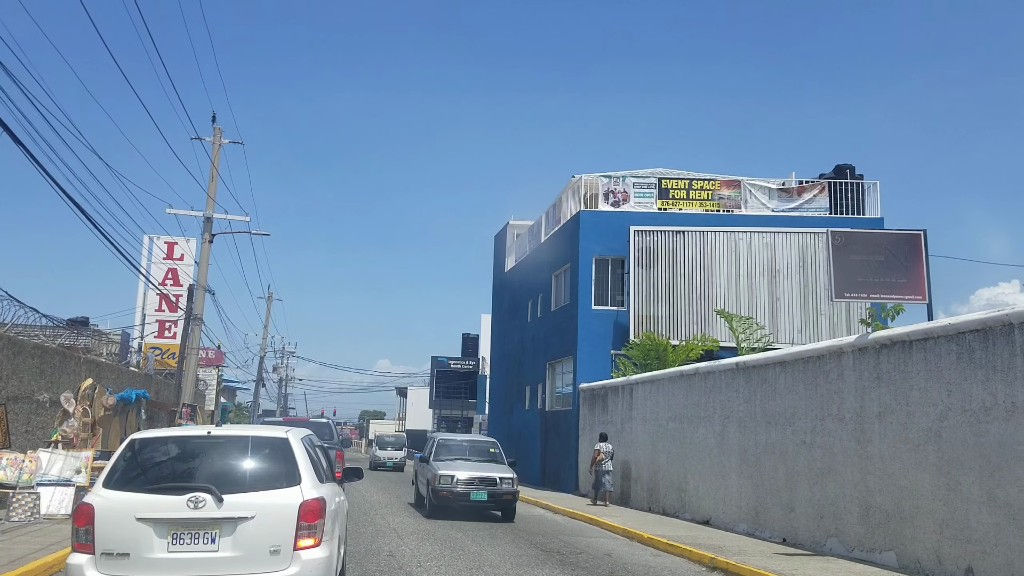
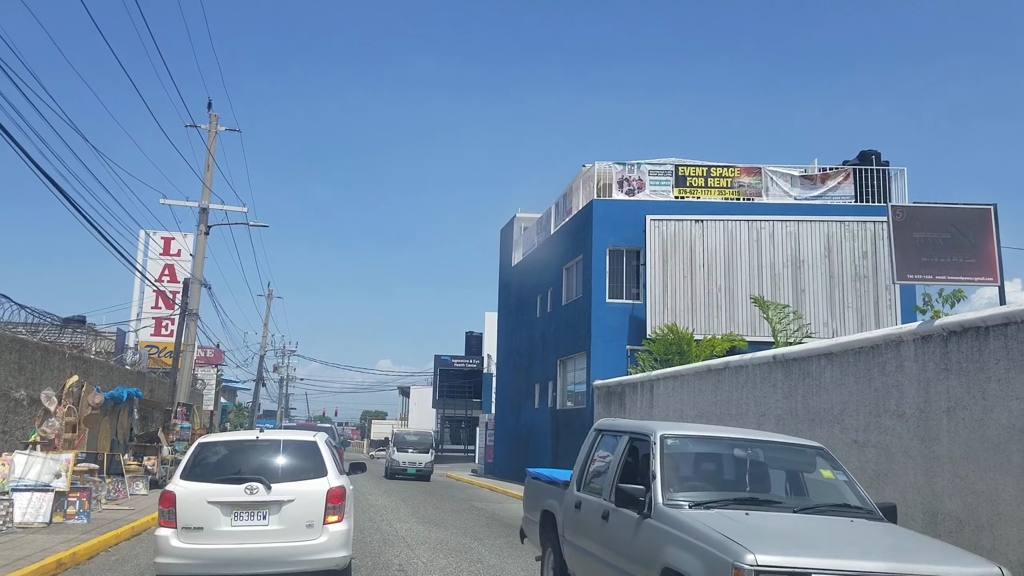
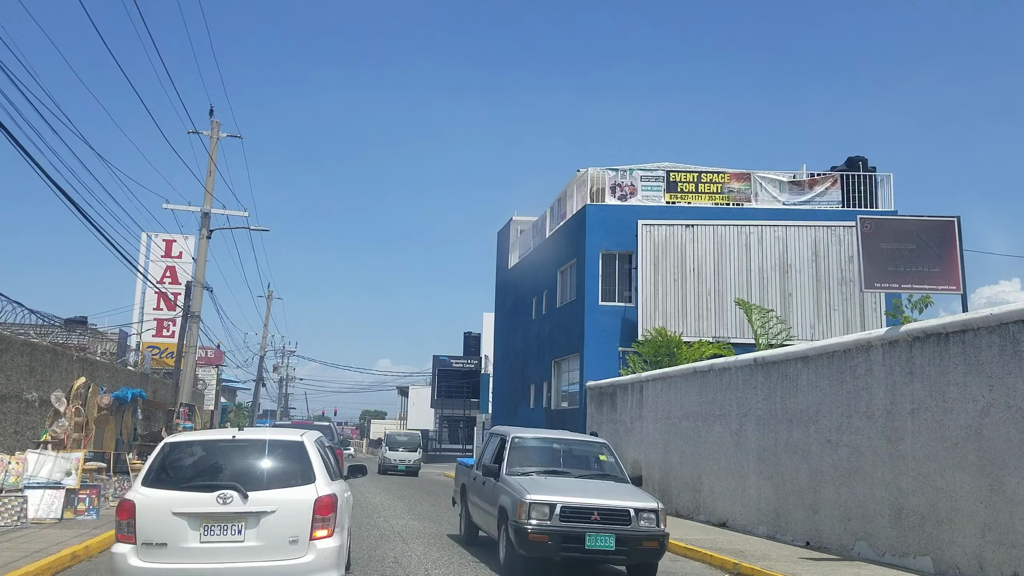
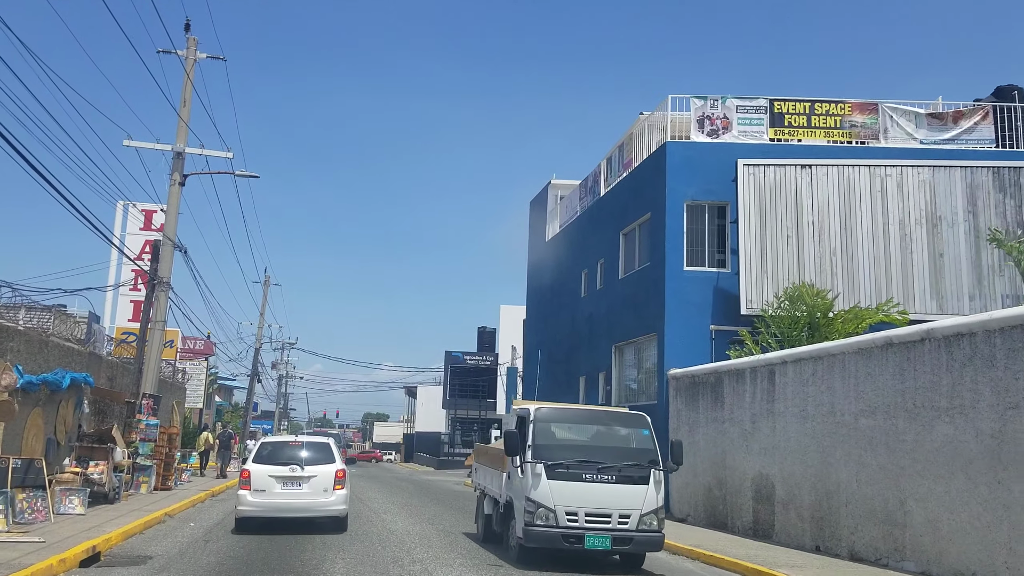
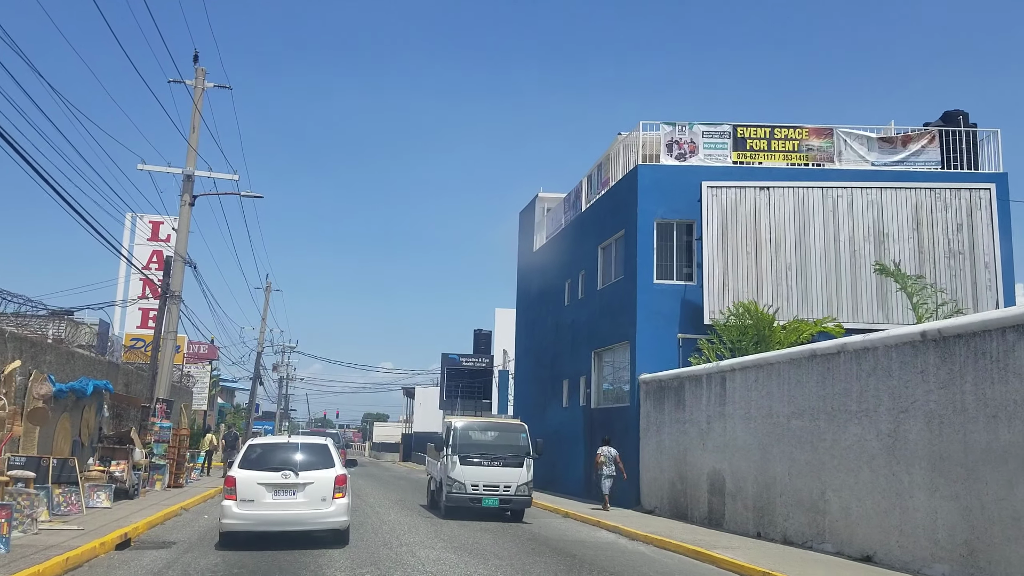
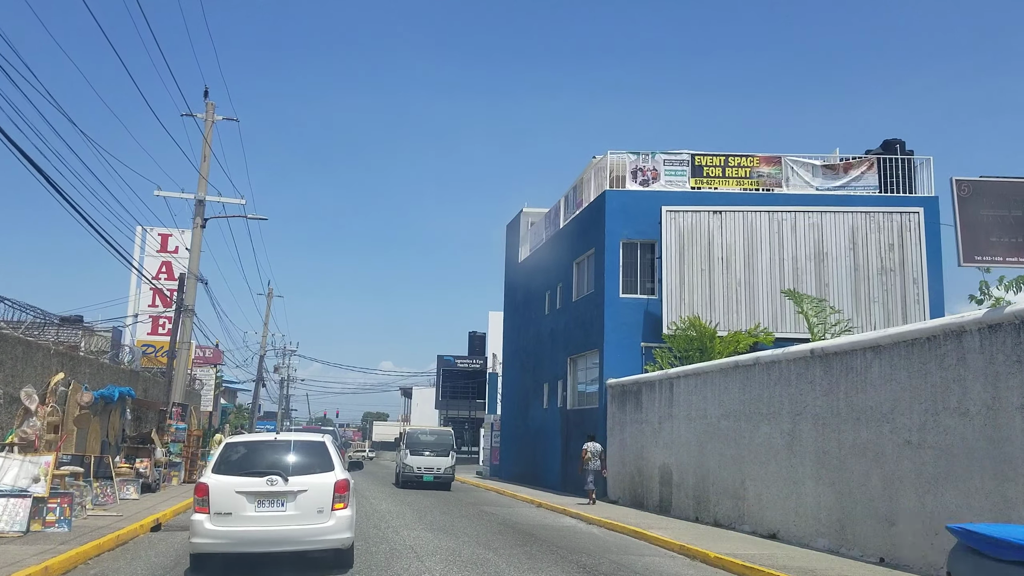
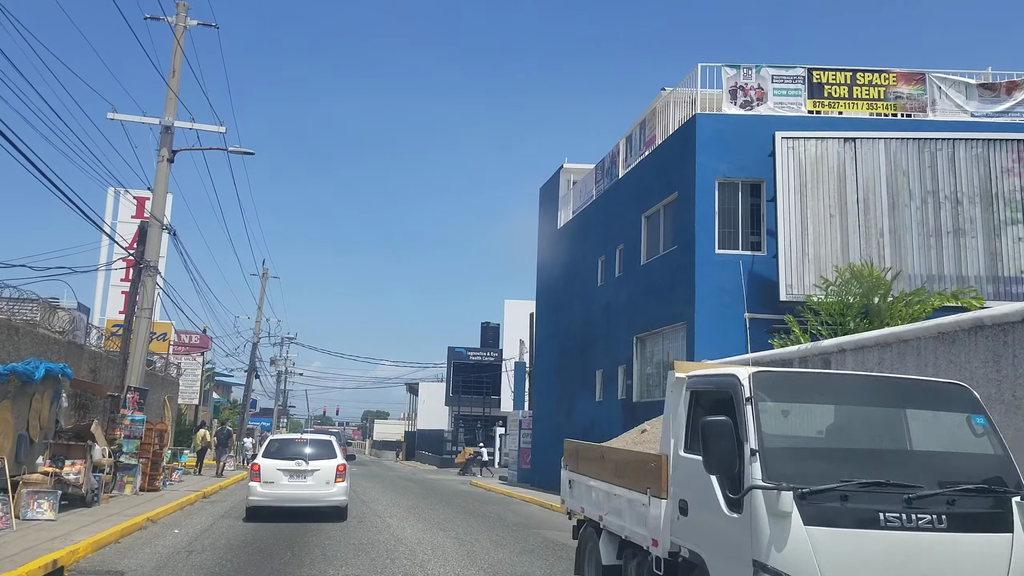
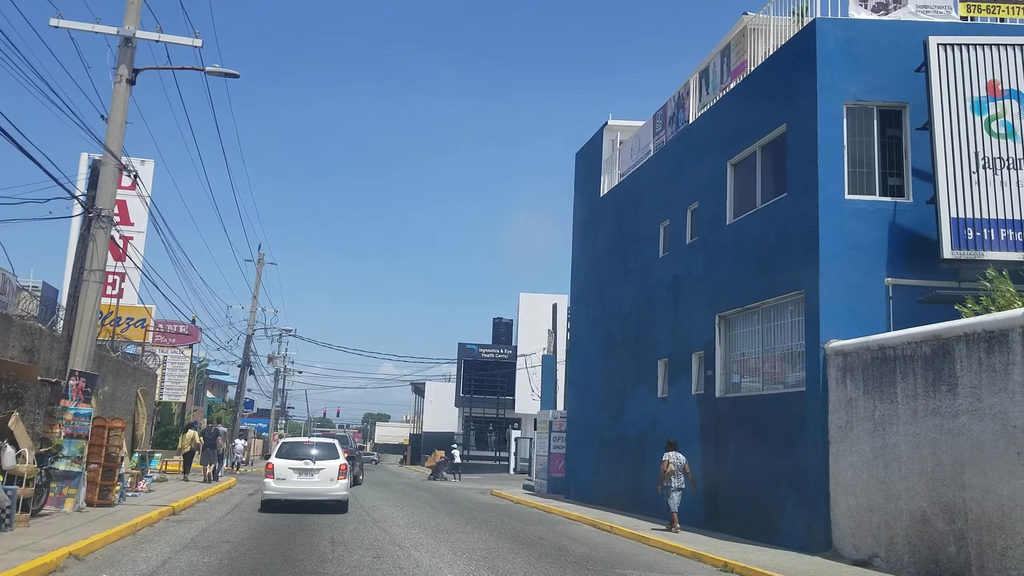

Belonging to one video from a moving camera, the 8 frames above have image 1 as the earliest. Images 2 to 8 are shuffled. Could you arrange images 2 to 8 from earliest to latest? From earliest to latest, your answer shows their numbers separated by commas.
3, 2, 6, 5, 4, 7, 8
